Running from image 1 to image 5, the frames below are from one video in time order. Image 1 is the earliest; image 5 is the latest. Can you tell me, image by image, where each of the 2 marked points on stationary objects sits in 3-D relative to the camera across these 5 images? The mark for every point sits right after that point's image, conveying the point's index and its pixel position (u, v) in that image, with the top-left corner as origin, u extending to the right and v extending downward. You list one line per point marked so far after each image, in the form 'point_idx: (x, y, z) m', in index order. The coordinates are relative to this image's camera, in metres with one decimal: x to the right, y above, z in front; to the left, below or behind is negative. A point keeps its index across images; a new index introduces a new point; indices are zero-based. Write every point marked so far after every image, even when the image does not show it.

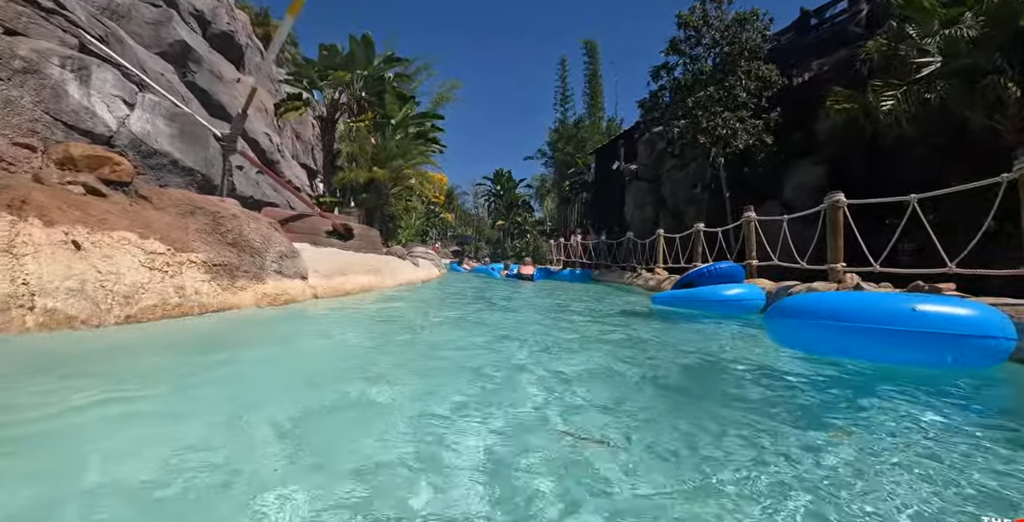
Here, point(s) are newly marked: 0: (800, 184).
0: (+11.2, +3.1, +19.4) m
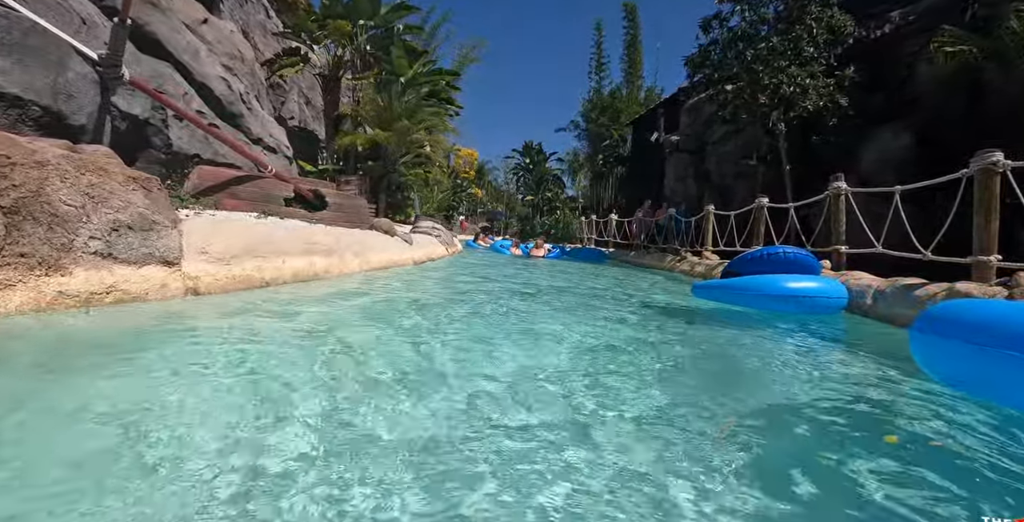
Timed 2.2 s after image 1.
0: (+11.9, +3.6, +15.8) m
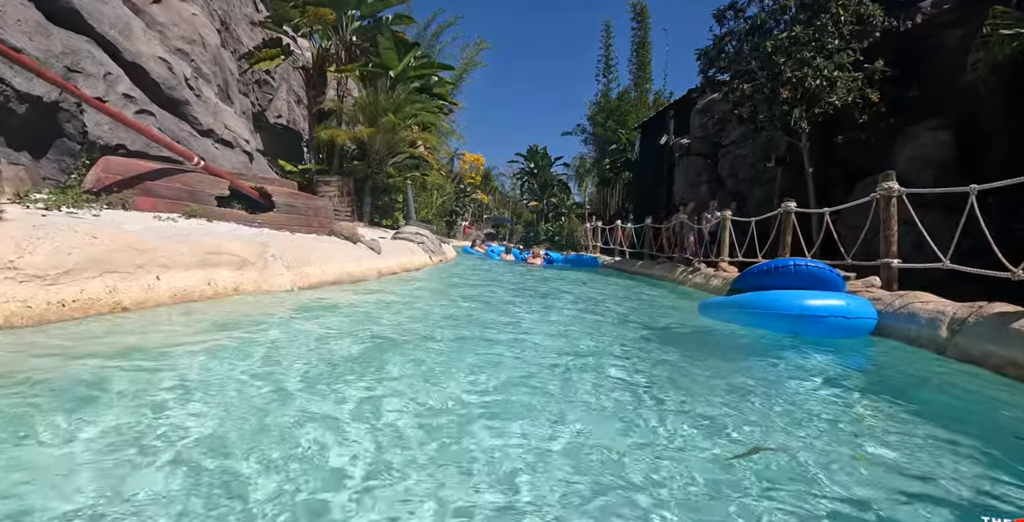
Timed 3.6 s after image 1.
0: (+11.7, +3.2, +14.1) m
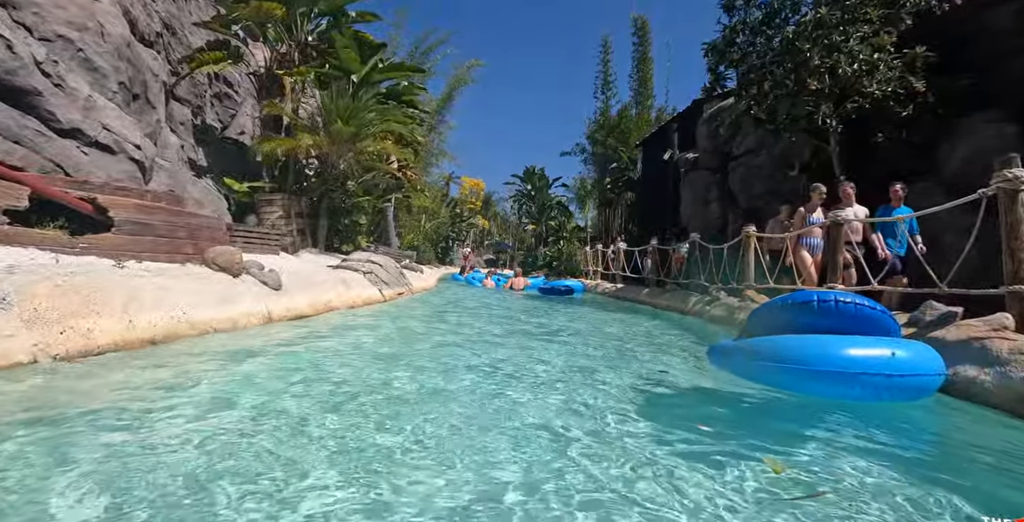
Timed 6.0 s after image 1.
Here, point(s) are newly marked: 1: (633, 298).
0: (+11.0, +2.7, +11.6) m
1: (+3.8, -1.1, +15.3) m
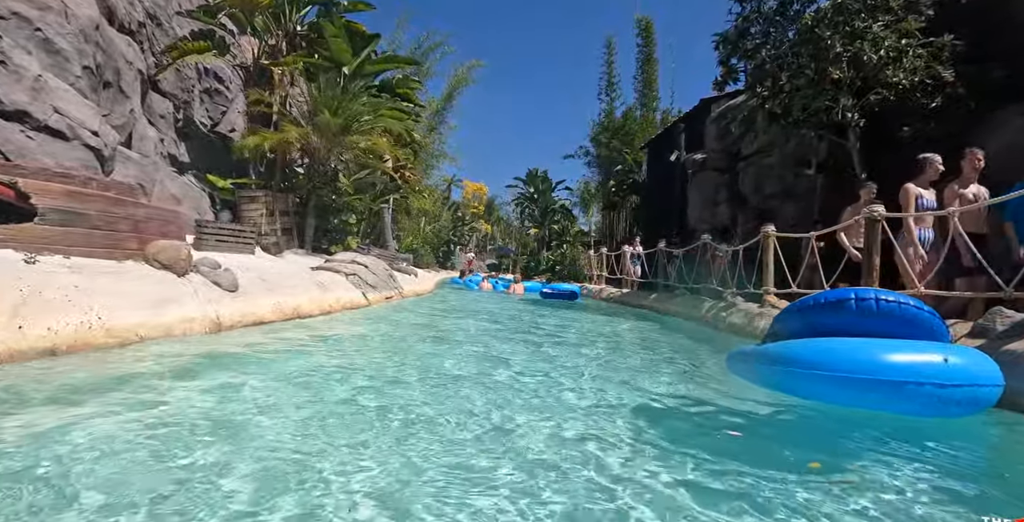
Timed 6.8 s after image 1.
0: (+11.0, +2.6, +10.7) m
1: (+3.8, -1.2, +14.4) m
